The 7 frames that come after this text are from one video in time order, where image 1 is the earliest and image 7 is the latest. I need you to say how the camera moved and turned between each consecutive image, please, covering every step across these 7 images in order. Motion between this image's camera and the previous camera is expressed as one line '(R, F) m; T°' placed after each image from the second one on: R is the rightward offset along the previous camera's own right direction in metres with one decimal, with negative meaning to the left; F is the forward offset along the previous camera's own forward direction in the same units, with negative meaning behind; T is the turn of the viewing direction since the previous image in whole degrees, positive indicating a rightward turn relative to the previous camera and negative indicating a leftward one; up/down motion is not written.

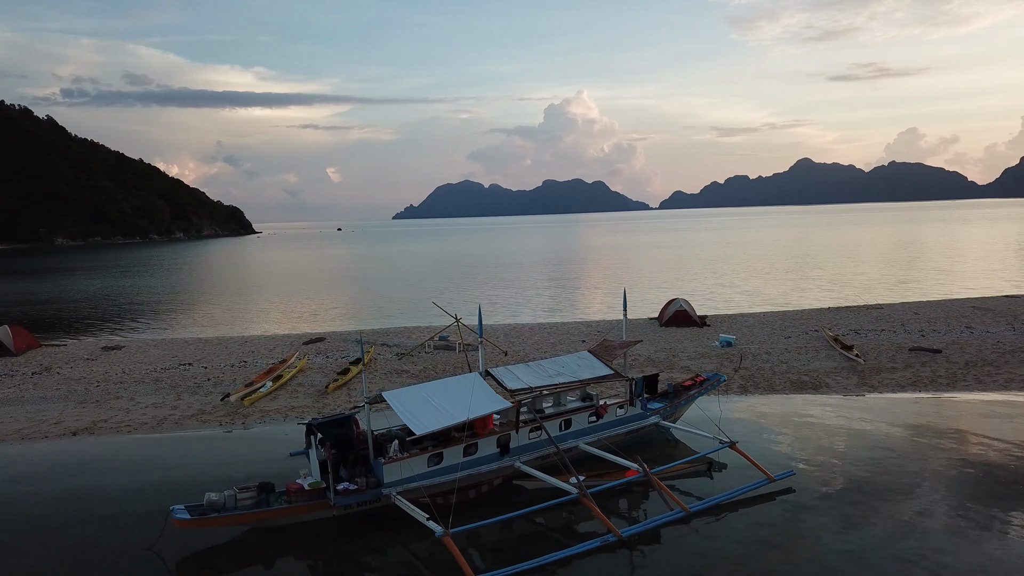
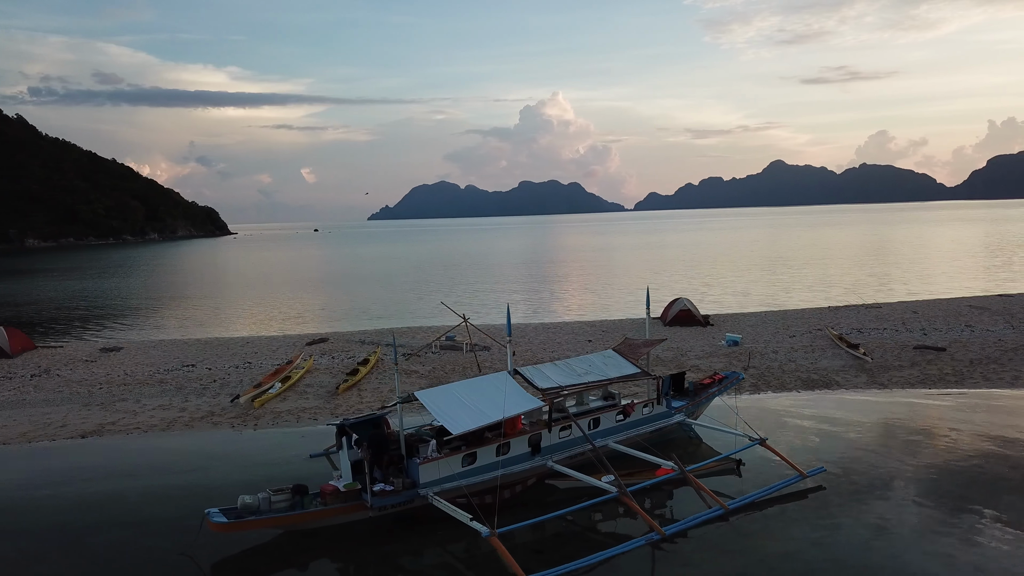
(-1.2, +0.1) m; +2°
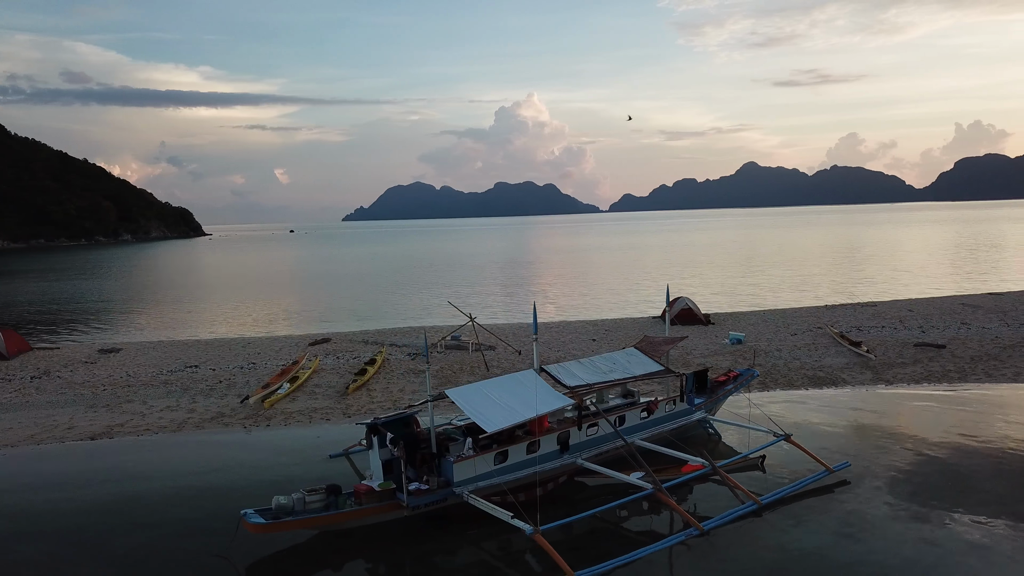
(-1.1, 0.0) m; +2°
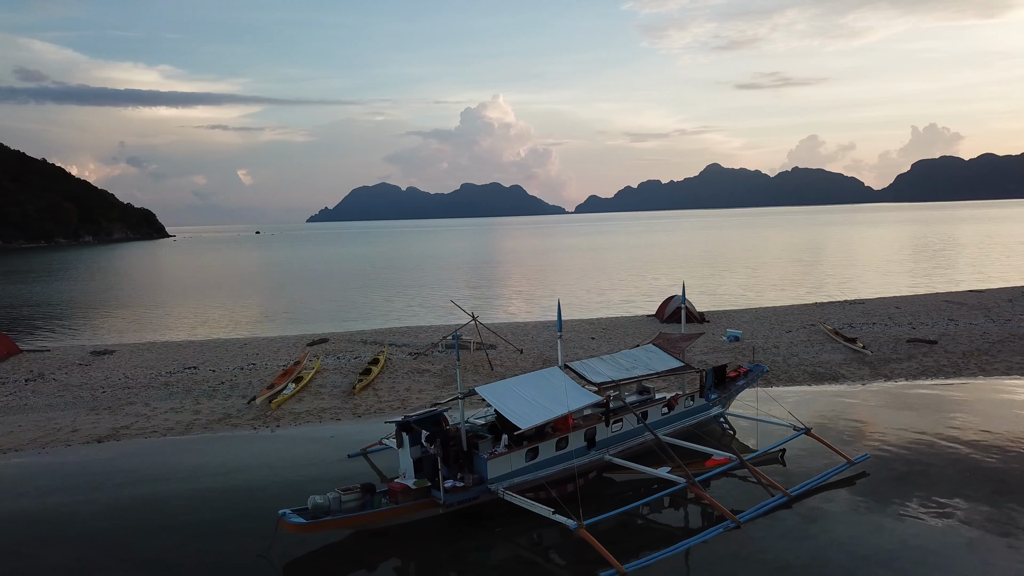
(-1.3, 0.0) m; +2°
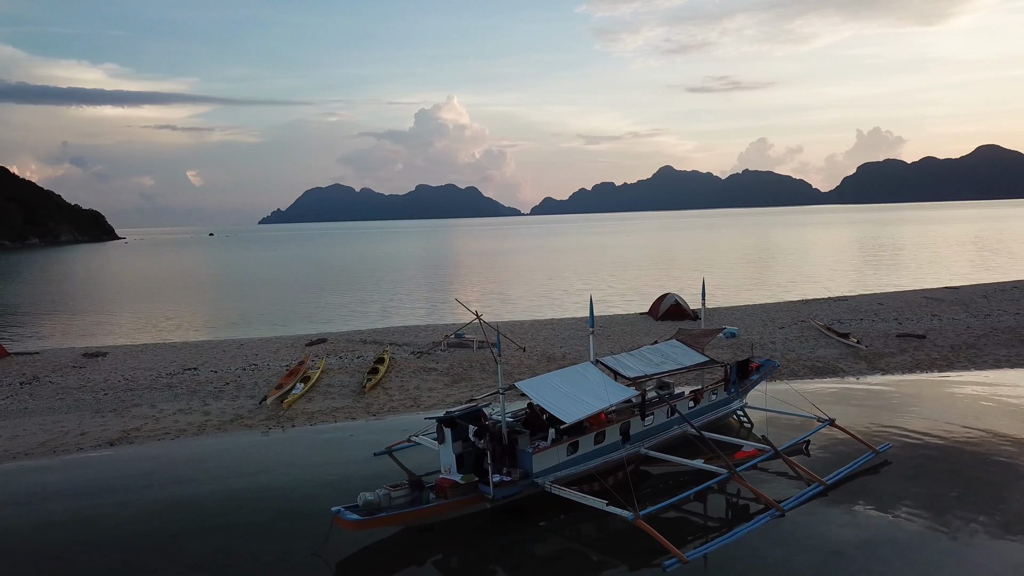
(-1.7, -0.1) m; +3°
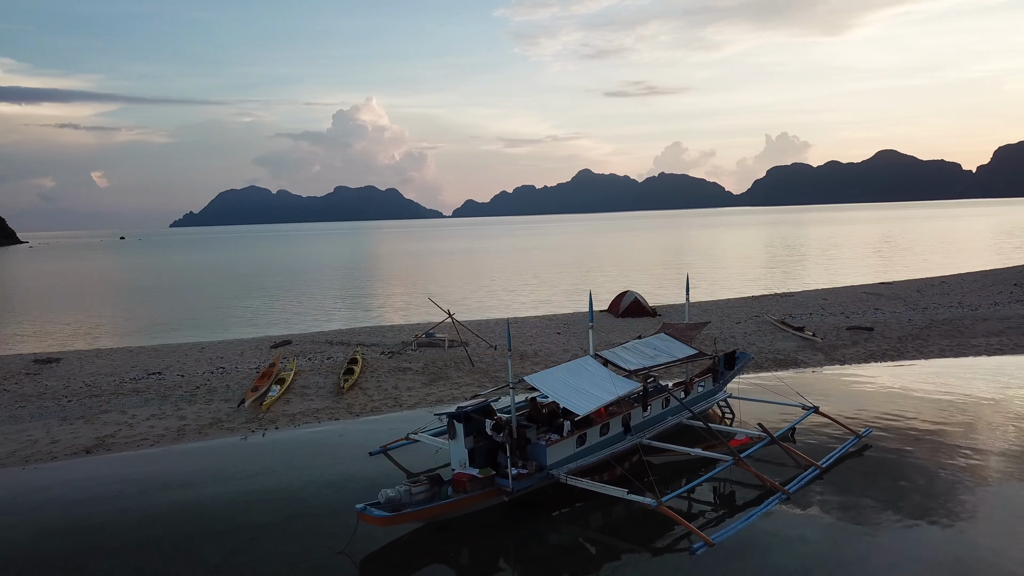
(-1.8, -0.1) m; +6°
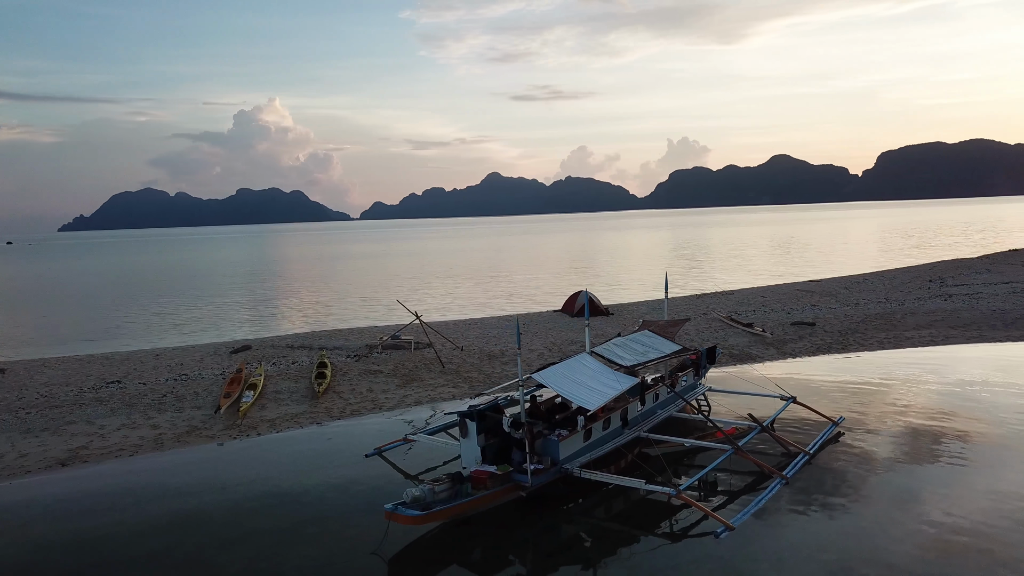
(-2.1, -0.2) m; +6°
